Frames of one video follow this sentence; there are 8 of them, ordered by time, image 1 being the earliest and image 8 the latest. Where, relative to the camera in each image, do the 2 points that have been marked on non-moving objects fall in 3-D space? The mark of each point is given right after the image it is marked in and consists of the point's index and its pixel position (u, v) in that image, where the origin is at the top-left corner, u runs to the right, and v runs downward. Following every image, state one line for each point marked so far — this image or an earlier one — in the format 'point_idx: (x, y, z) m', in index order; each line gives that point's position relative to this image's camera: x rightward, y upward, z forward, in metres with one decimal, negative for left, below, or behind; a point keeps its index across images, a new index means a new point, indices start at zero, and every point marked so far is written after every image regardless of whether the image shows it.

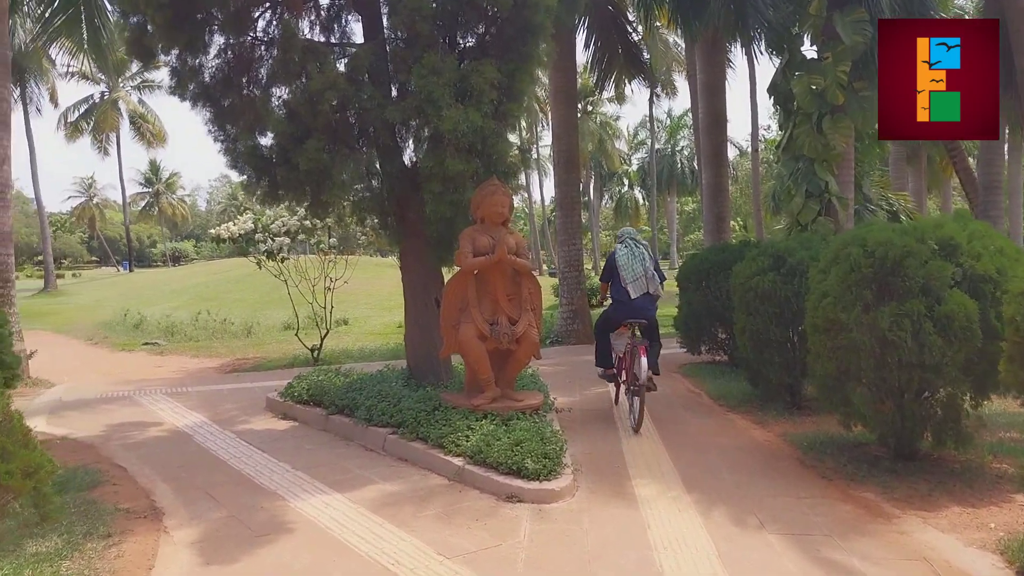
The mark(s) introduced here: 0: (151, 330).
0: (-7.8, -0.9, +17.5) m
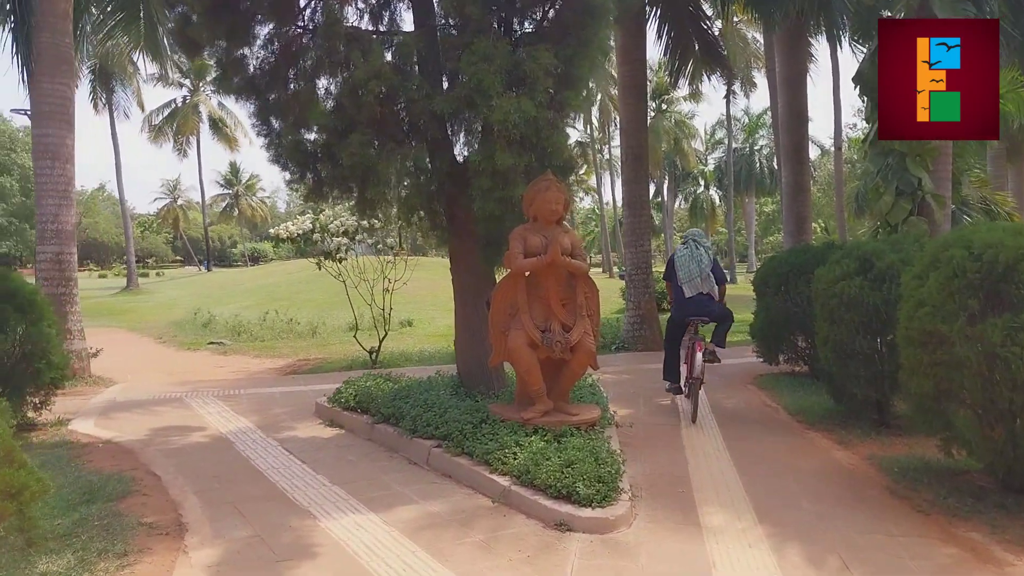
0: (-6.3, -0.9, +17.7) m
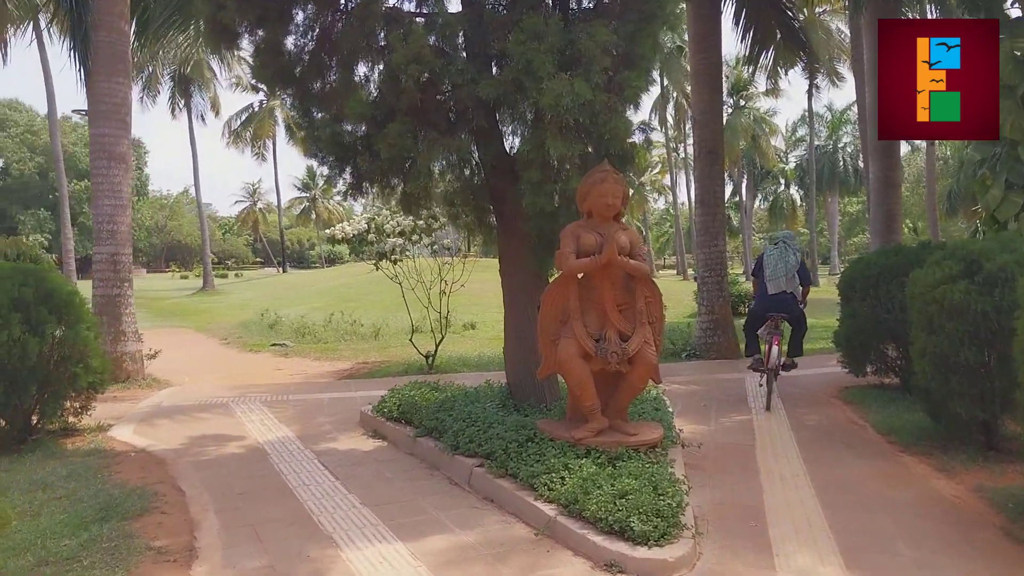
0: (-4.9, -0.9, +17.6) m
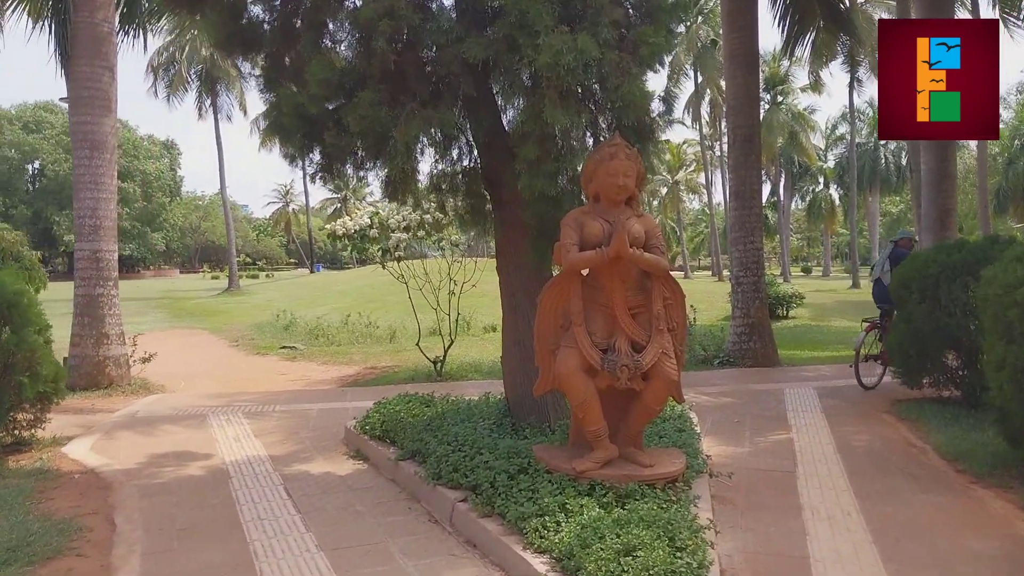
0: (-4.4, -0.9, +16.9) m
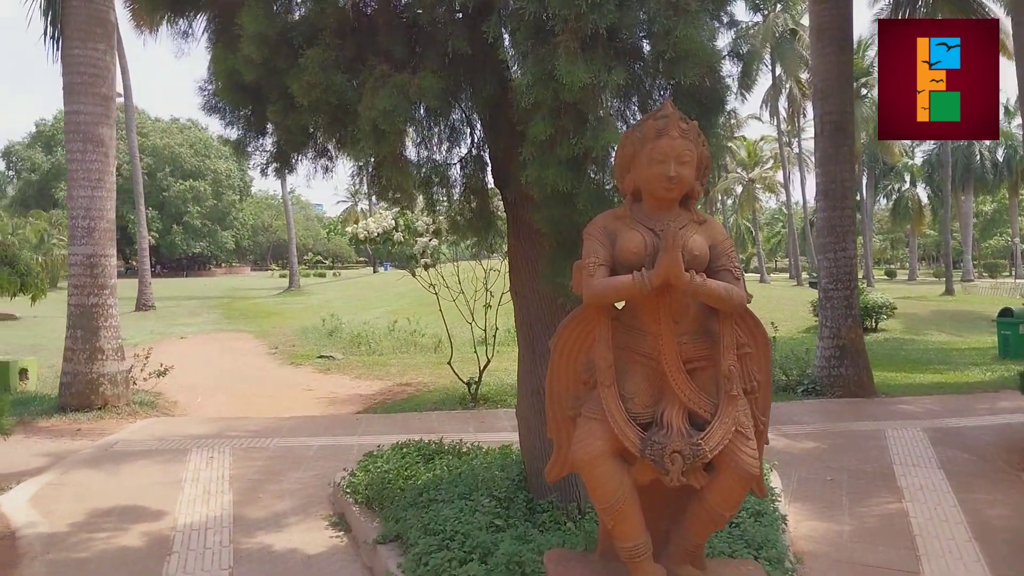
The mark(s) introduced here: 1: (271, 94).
0: (-3.3, -1.0, +16.0) m
1: (-1.1, +0.8, +3.5) m
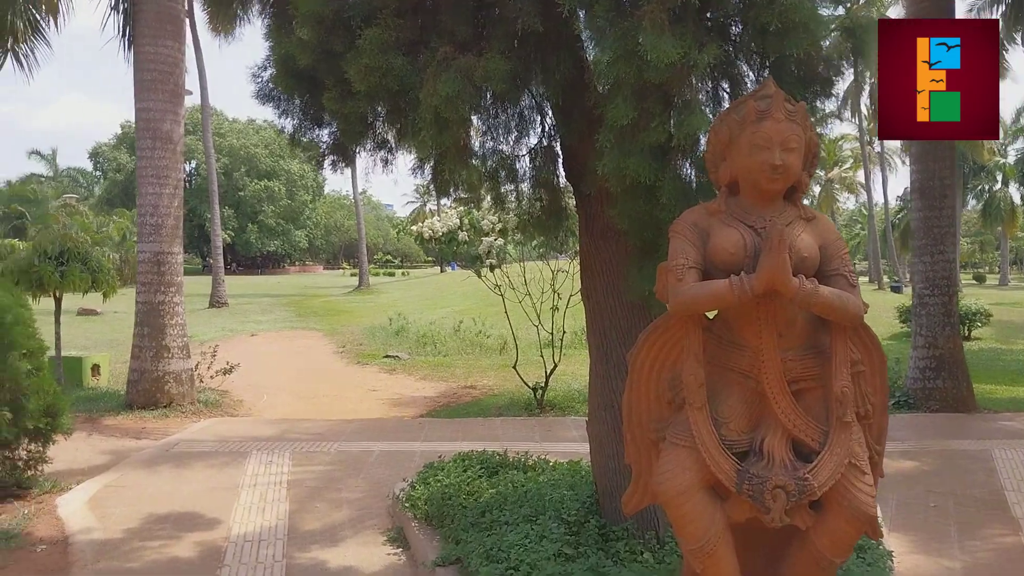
0: (-2.0, -1.0, +15.8) m
1: (-0.8, +0.8, +3.3) m
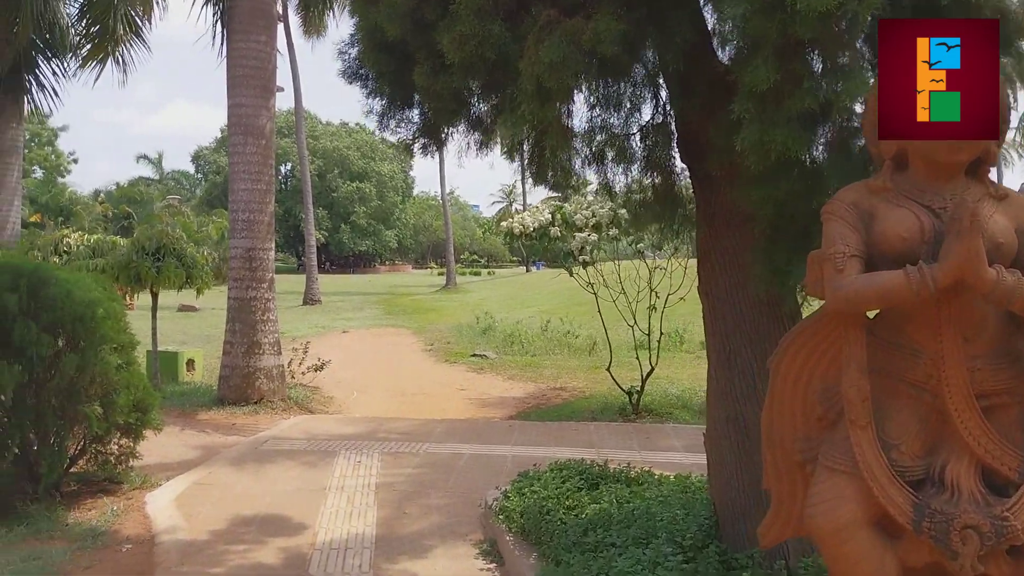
0: (-0.3, -1.0, +15.6) m
1: (-0.3, +0.9, +3.0) m
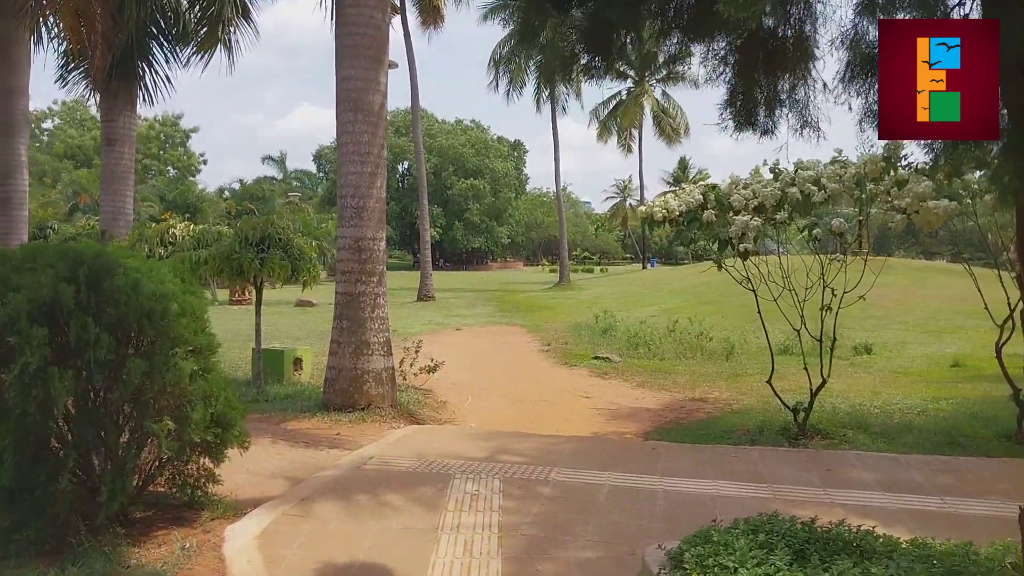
0: (+1.9, -0.9, +14.5) m
1: (+0.2, +0.9, +1.9) m
